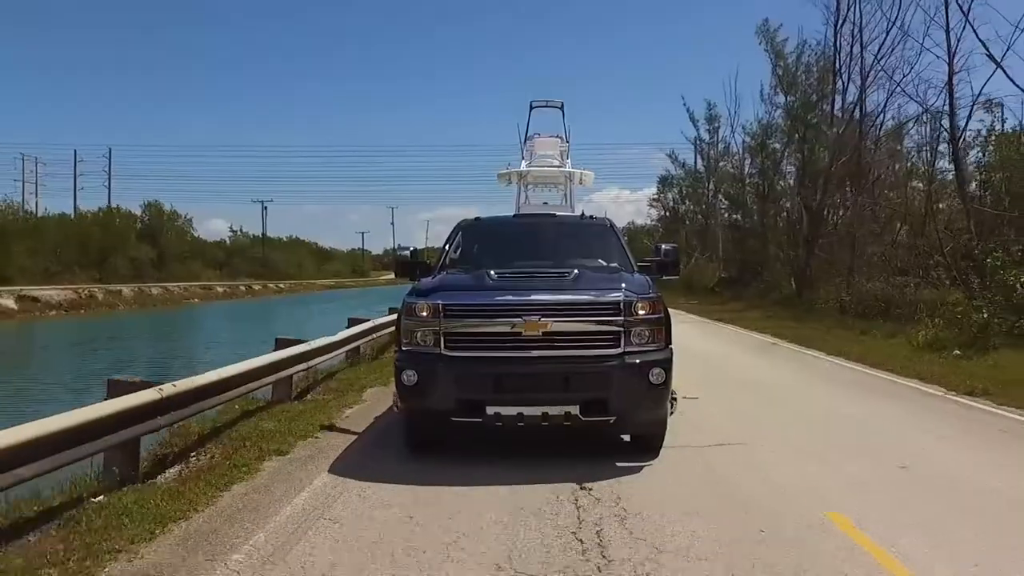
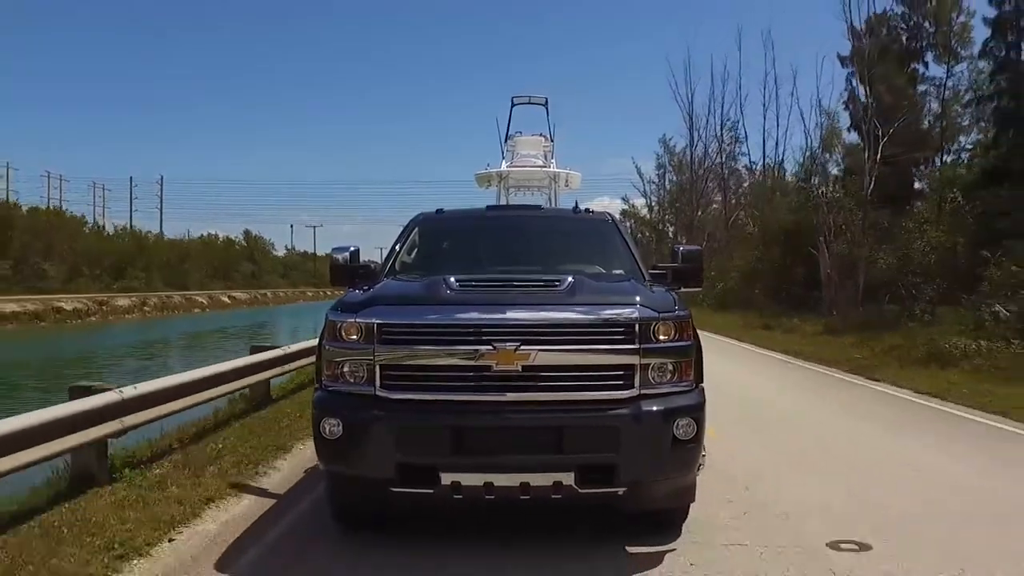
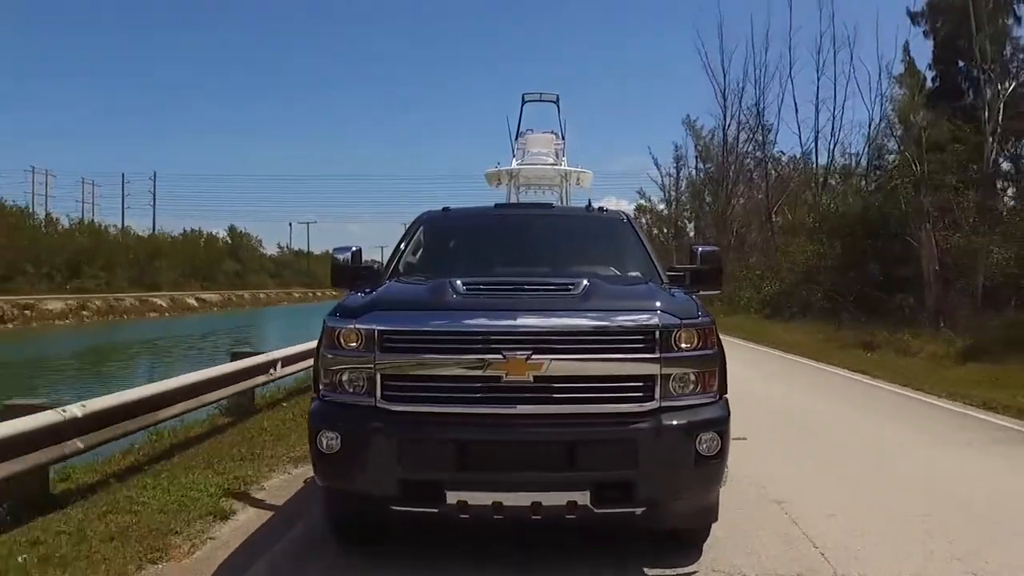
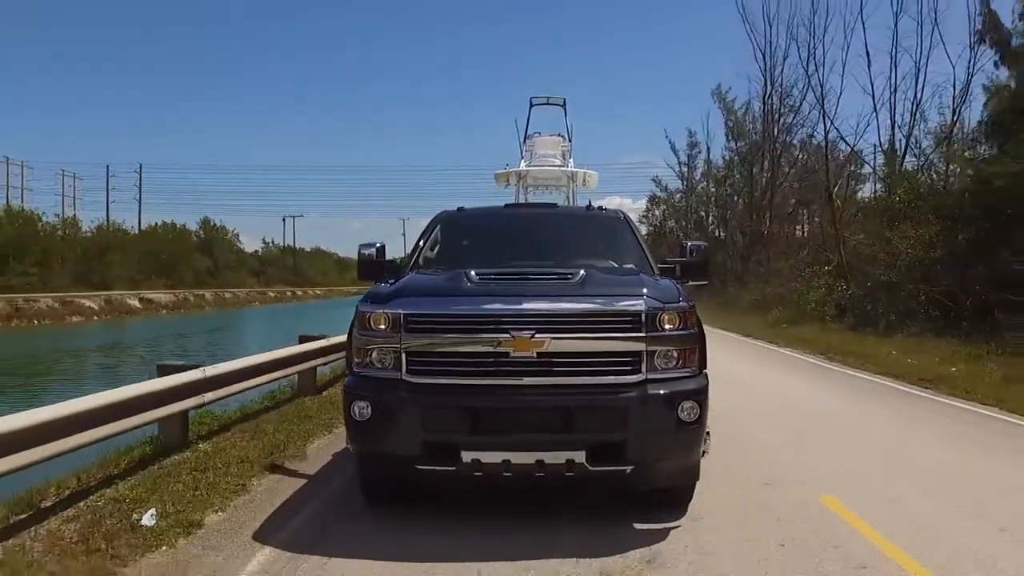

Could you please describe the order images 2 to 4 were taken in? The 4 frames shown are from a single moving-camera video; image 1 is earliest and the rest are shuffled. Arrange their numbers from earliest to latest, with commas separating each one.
4, 3, 2
